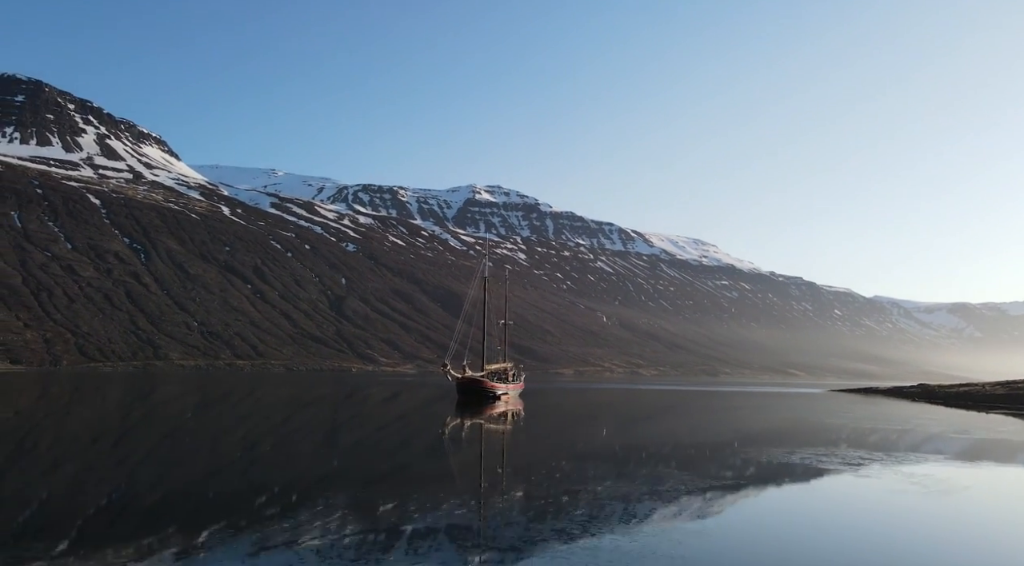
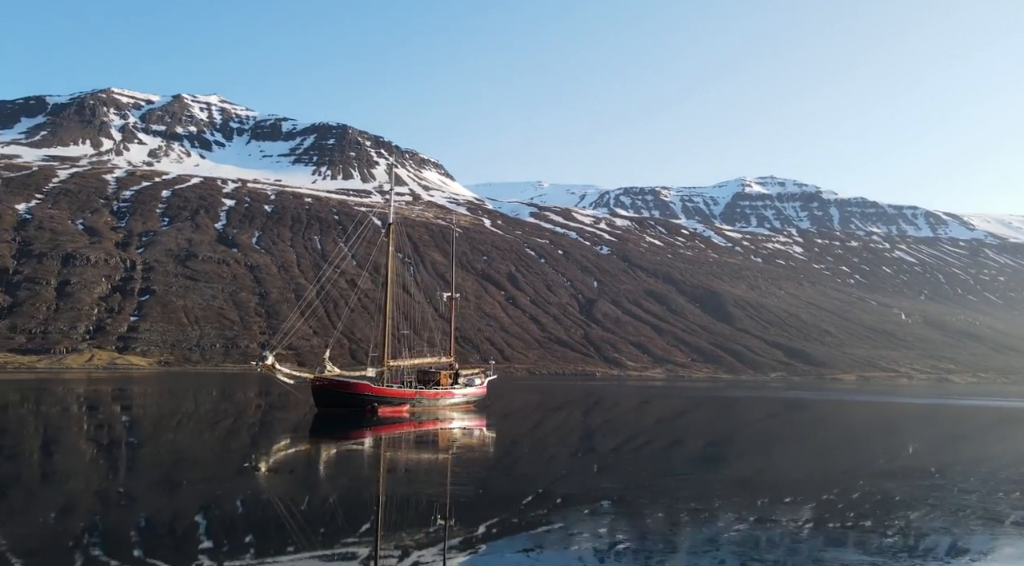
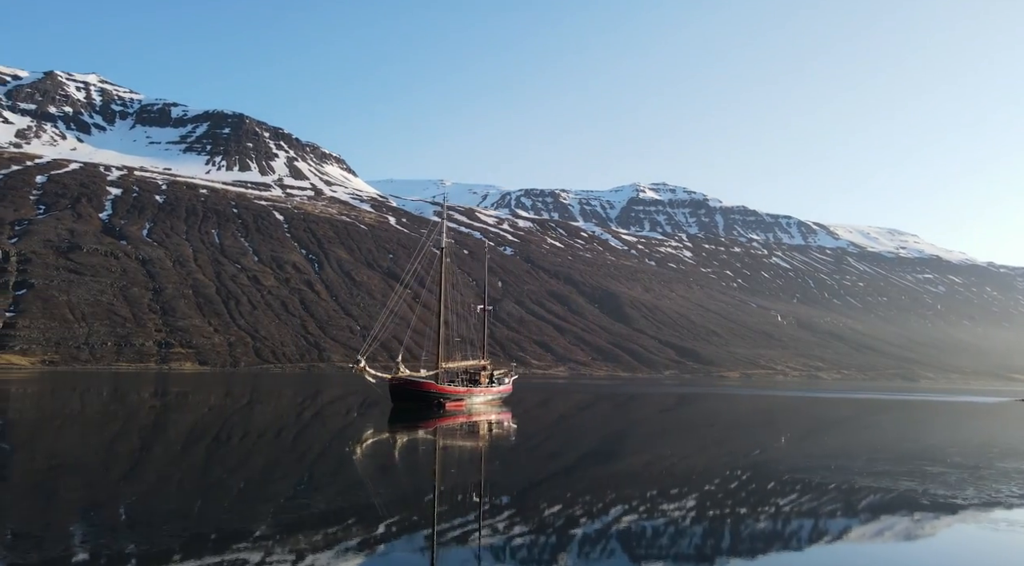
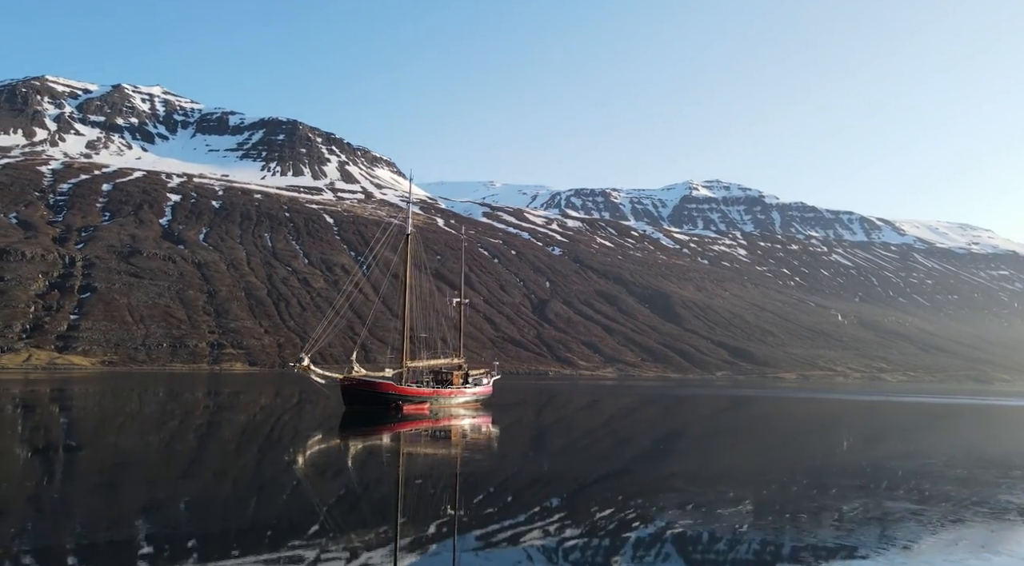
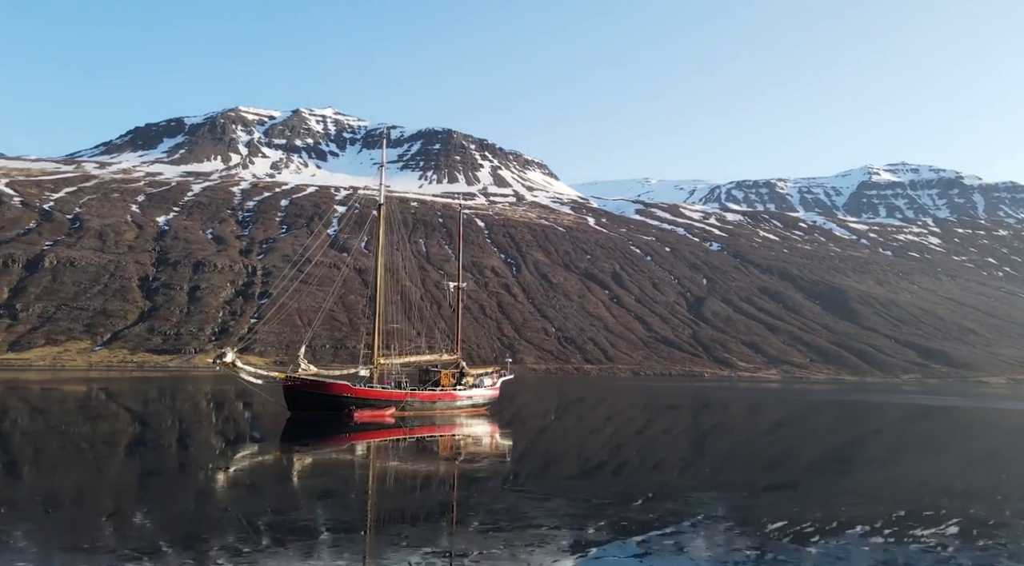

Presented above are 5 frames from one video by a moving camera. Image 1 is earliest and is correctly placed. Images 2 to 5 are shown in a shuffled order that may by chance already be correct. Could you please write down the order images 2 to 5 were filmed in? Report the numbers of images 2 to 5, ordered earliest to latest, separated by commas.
3, 4, 2, 5
